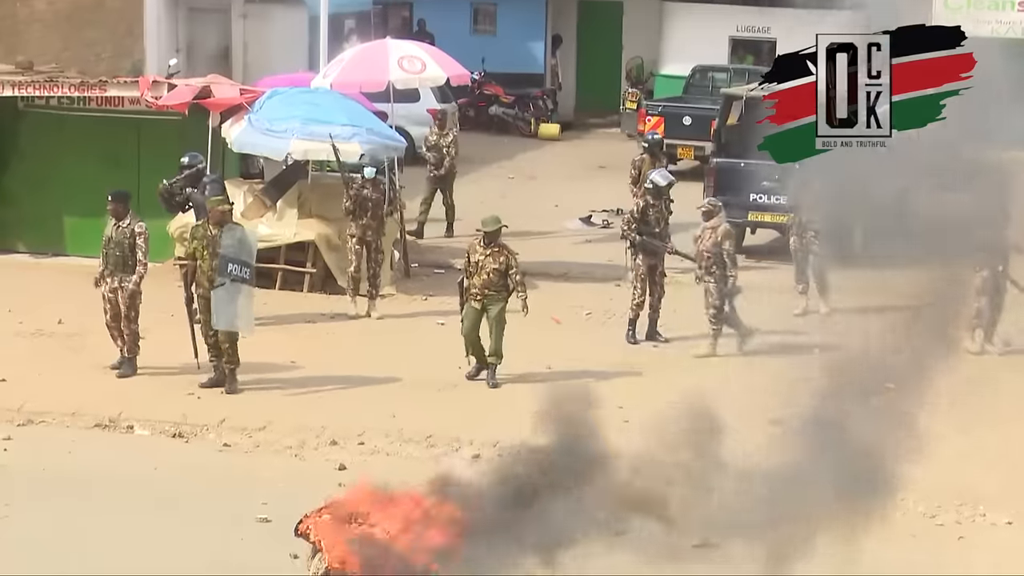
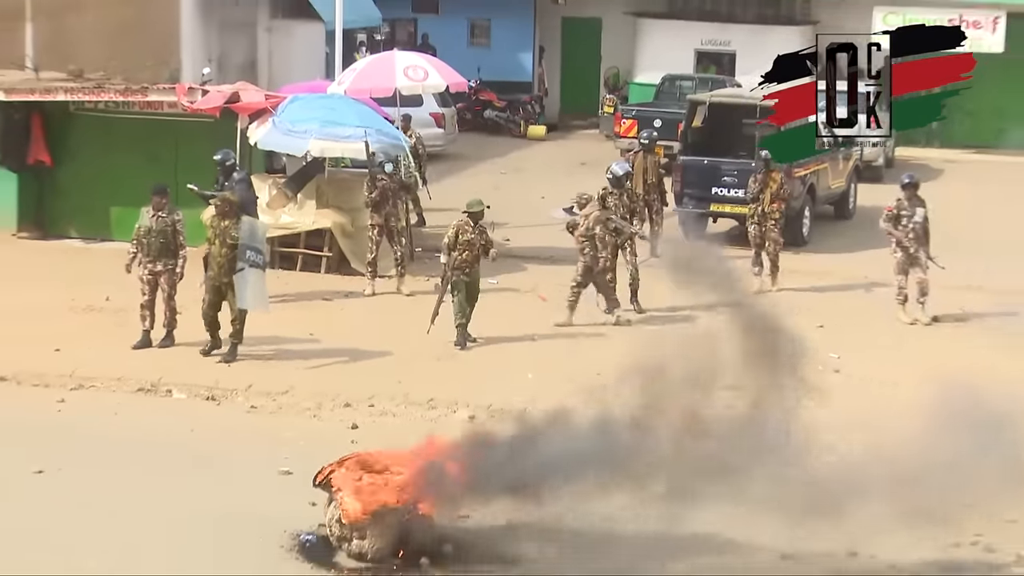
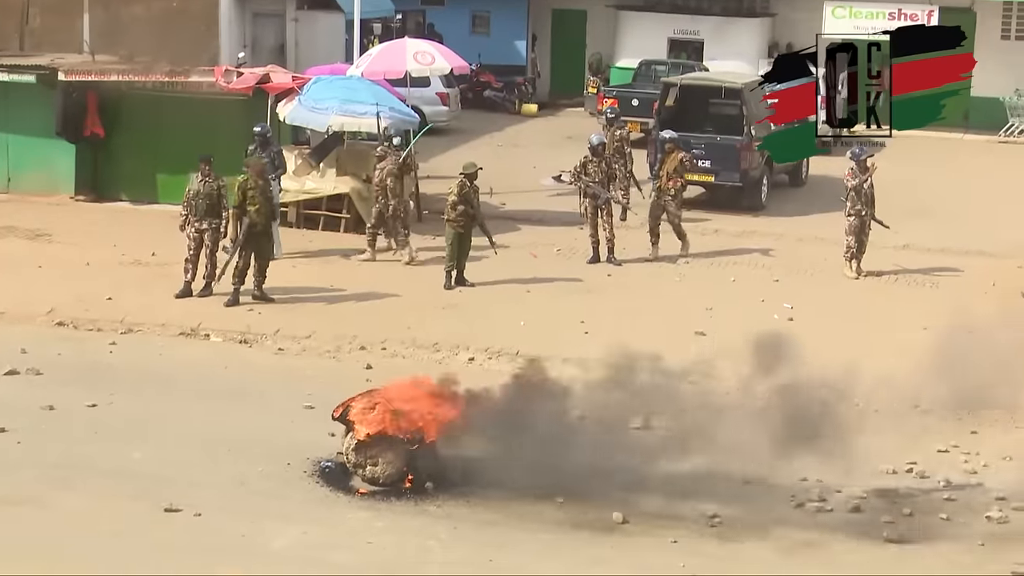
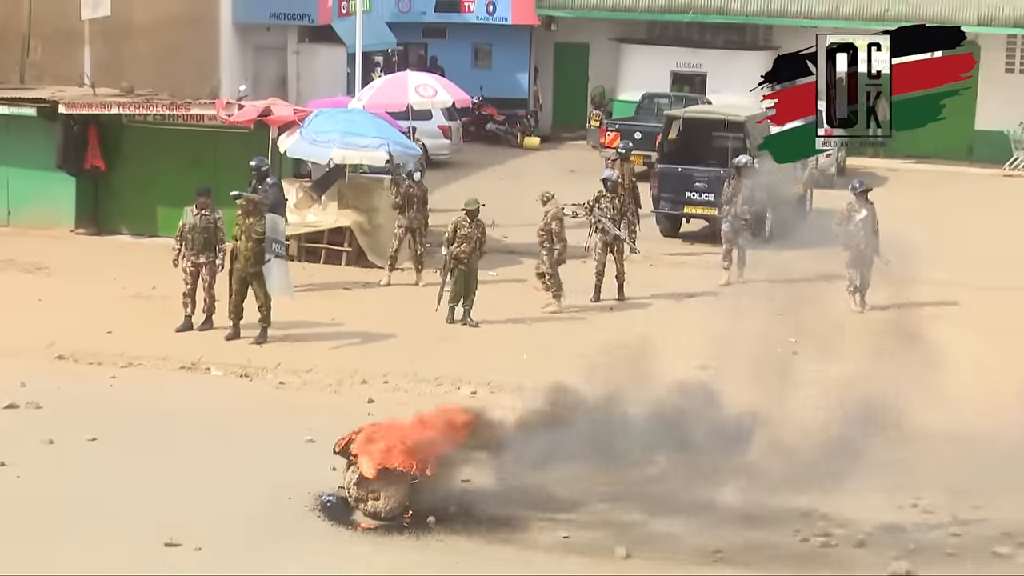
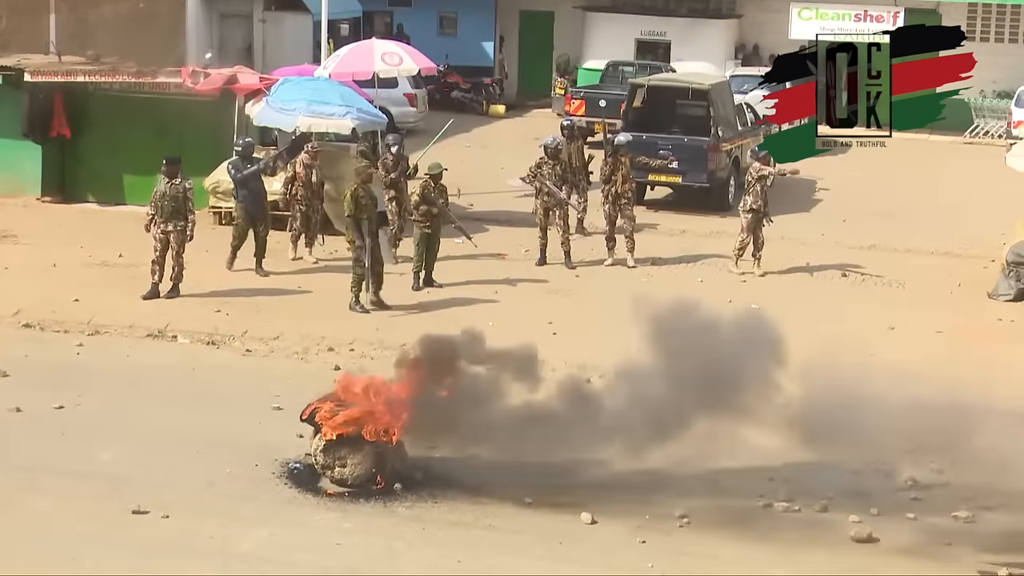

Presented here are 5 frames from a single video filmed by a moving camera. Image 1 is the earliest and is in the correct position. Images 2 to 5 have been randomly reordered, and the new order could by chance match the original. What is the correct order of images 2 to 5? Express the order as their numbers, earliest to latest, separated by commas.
2, 4, 3, 5
